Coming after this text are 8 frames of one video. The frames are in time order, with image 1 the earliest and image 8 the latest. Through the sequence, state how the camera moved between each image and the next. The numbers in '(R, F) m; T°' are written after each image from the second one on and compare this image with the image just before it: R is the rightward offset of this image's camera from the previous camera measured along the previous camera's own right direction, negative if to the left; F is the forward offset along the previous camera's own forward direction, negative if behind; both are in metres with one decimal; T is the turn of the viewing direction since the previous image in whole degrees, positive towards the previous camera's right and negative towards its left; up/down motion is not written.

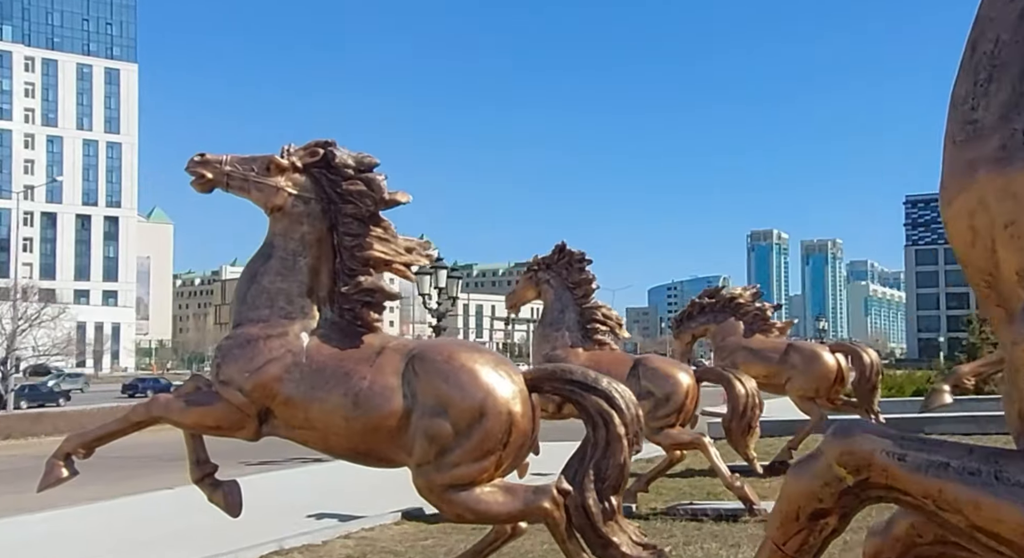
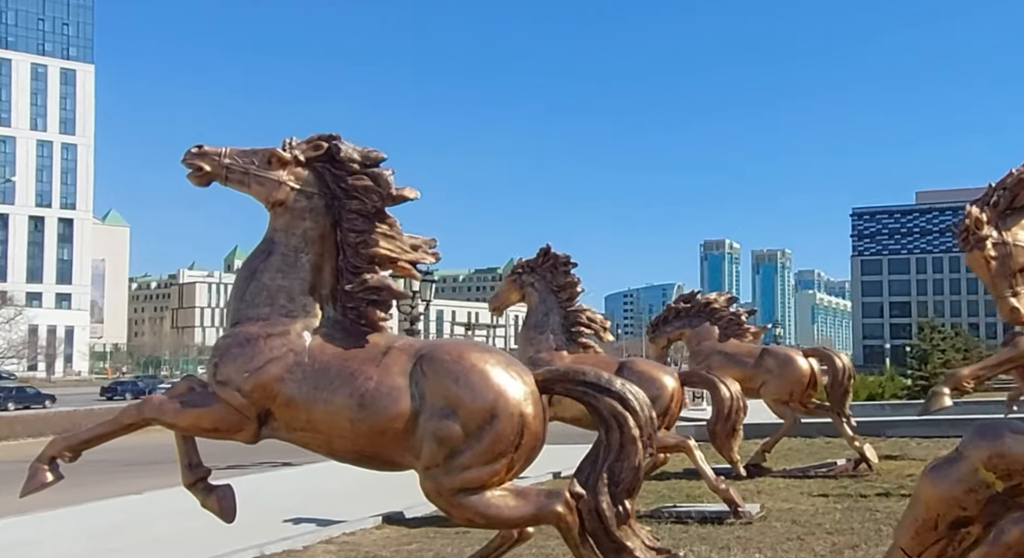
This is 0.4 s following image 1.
(-0.3, +0.1) m; +3°
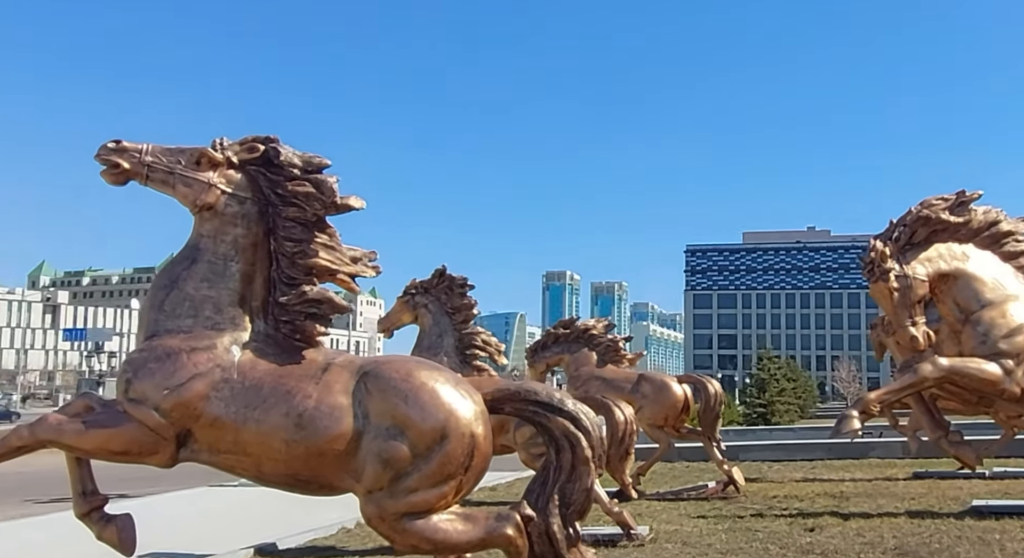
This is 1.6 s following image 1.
(-0.5, +0.2) m; +10°
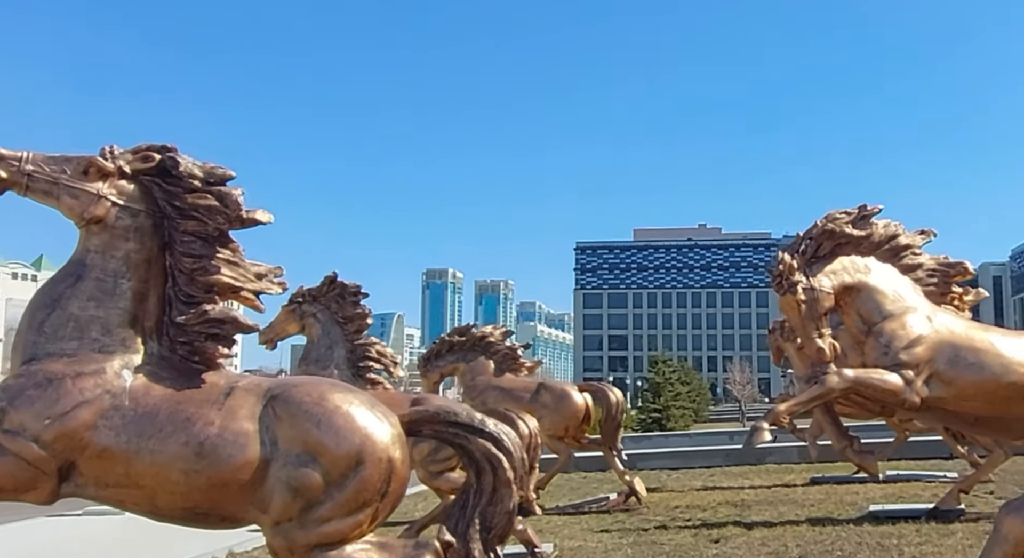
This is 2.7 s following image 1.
(-0.1, +0.2) m; +6°
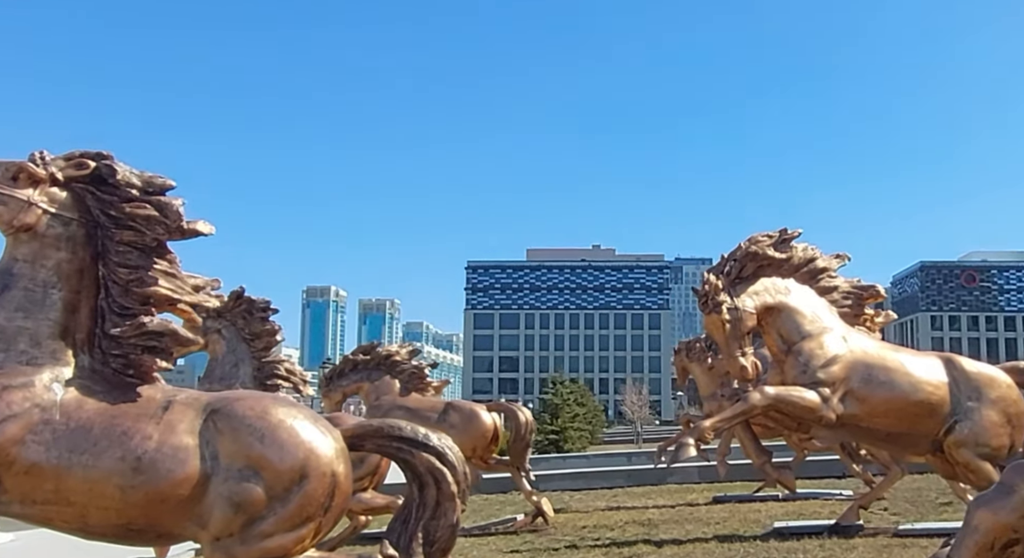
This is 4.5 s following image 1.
(-0.2, 0.0) m; +6°
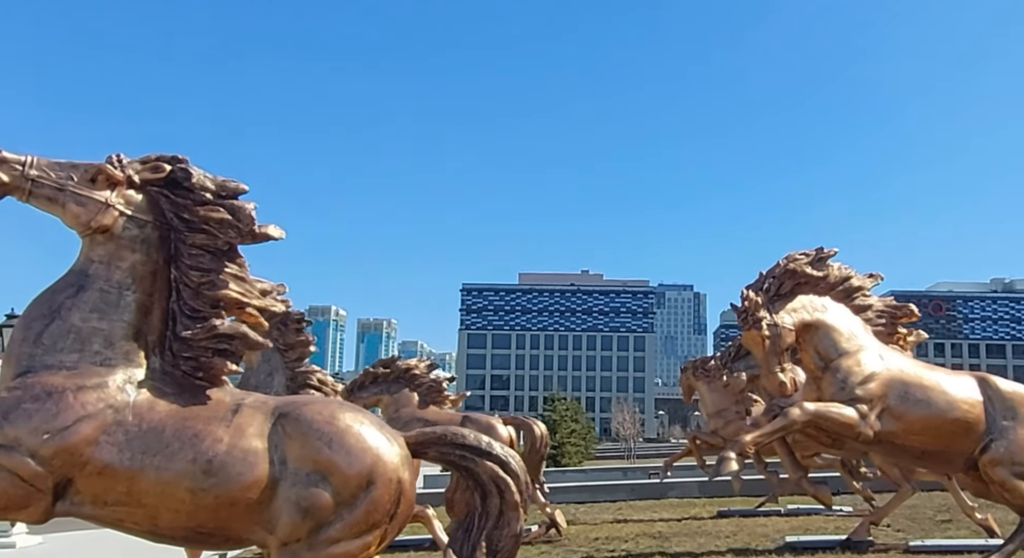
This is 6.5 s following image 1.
(-0.3, 0.0) m; +1°
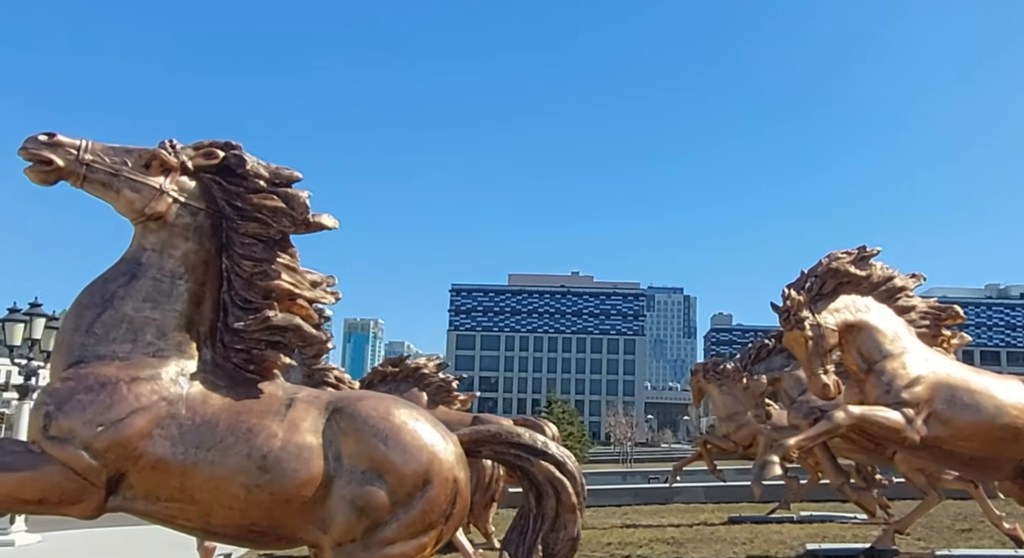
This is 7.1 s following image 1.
(-0.3, +0.1) m; +1°
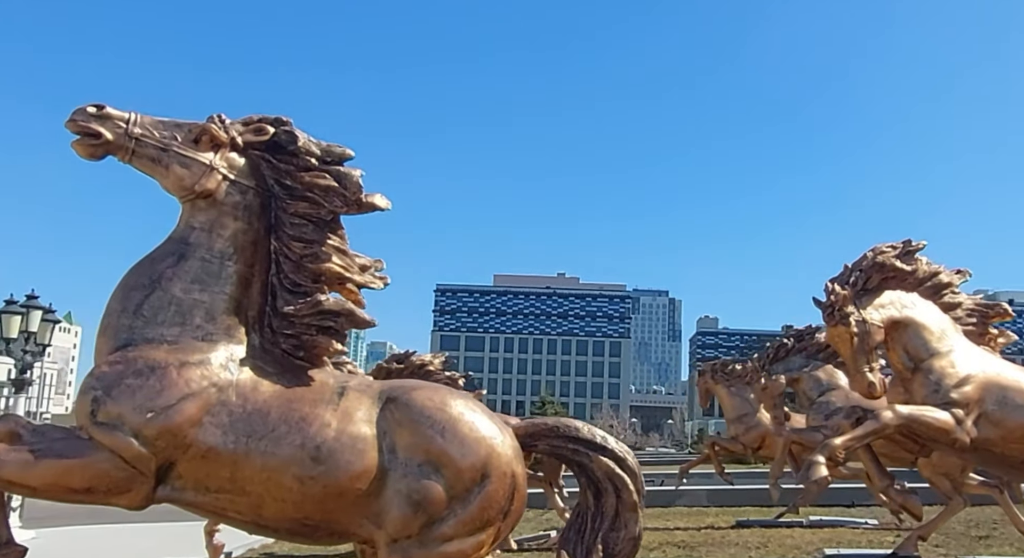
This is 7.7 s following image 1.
(-0.3, +0.2) m; +1°
